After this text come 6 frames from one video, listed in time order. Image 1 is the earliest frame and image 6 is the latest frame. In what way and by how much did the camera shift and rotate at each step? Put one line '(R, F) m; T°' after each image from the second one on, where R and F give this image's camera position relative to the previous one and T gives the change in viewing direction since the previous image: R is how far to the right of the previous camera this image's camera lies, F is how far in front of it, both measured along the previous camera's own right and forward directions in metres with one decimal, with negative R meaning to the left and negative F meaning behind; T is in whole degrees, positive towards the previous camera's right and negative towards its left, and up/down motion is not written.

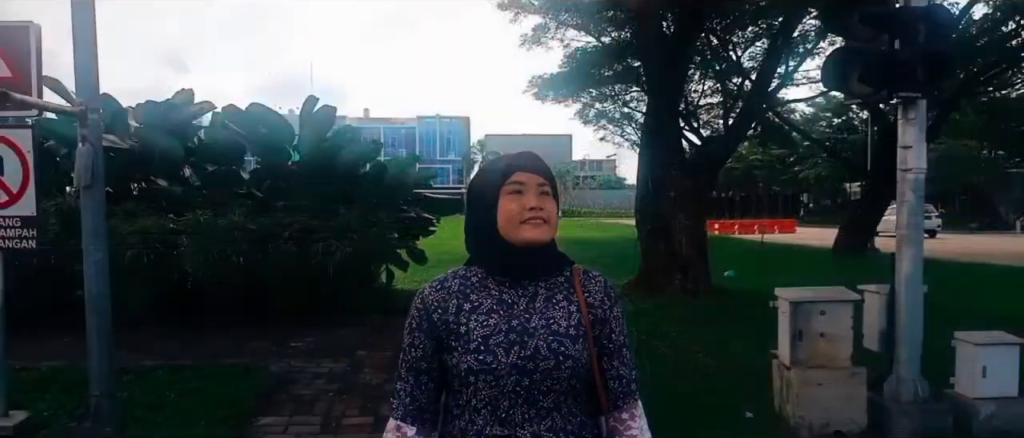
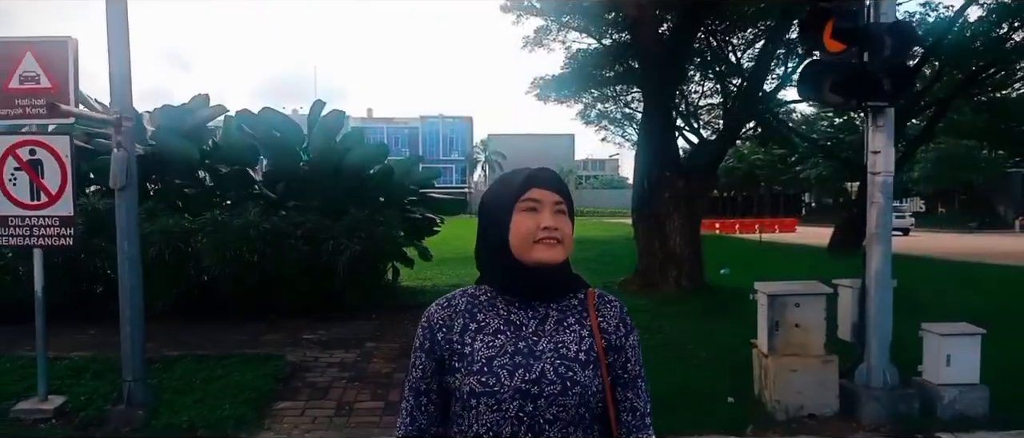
(0.0, -0.5) m; 0°
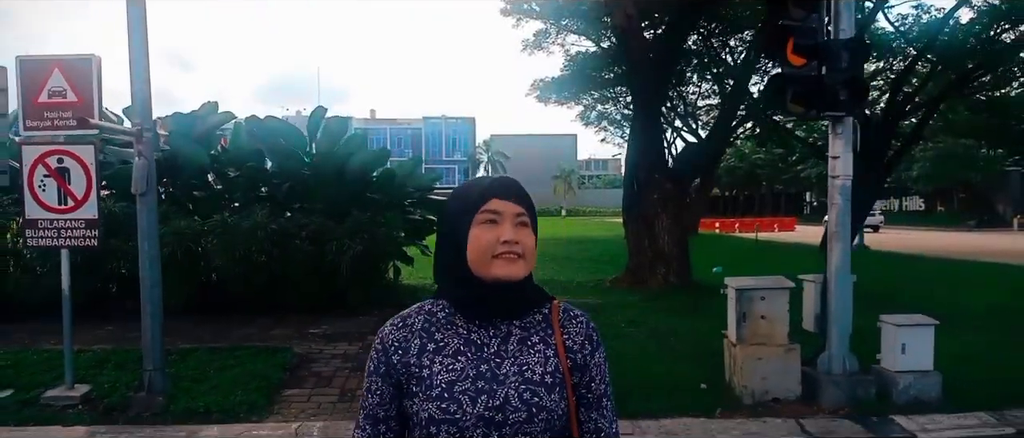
(+0.1, -0.5) m; 0°
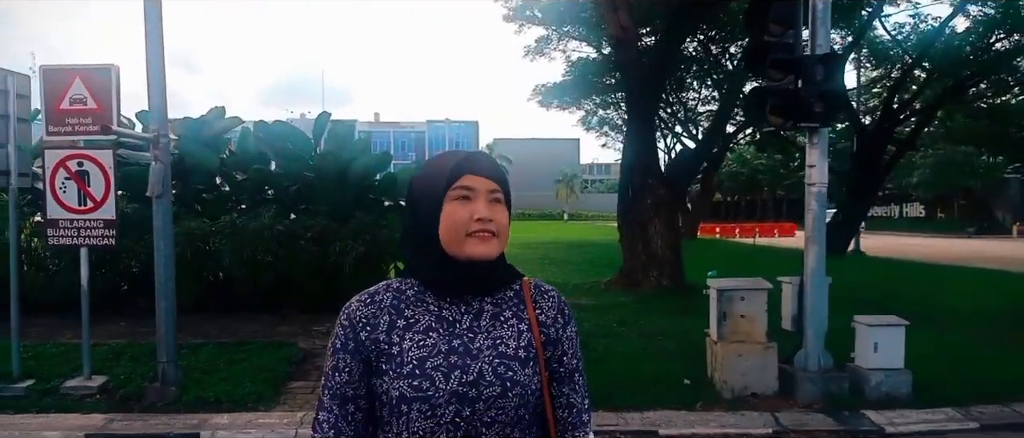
(+0.1, -0.4) m; 0°
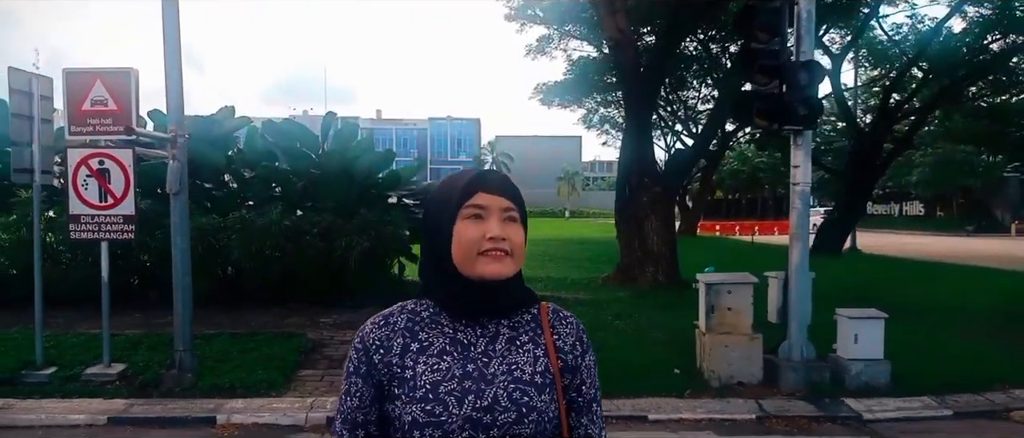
(0.0, -0.4) m; 0°
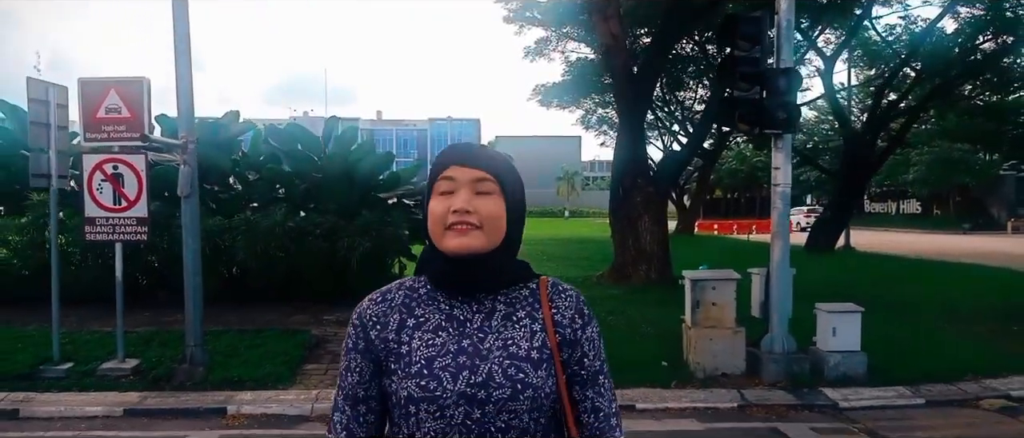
(+0.1, -0.4) m; 0°
